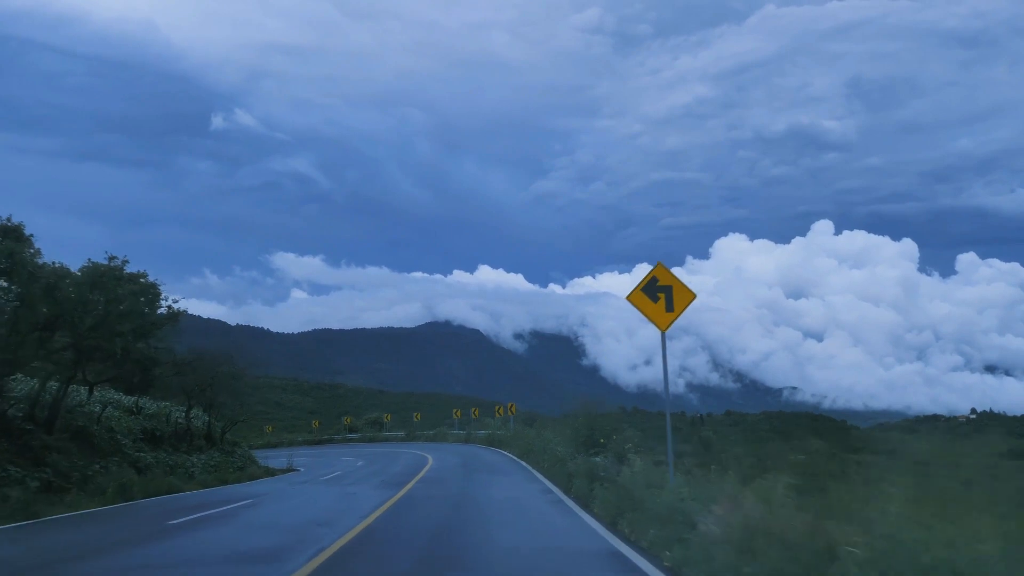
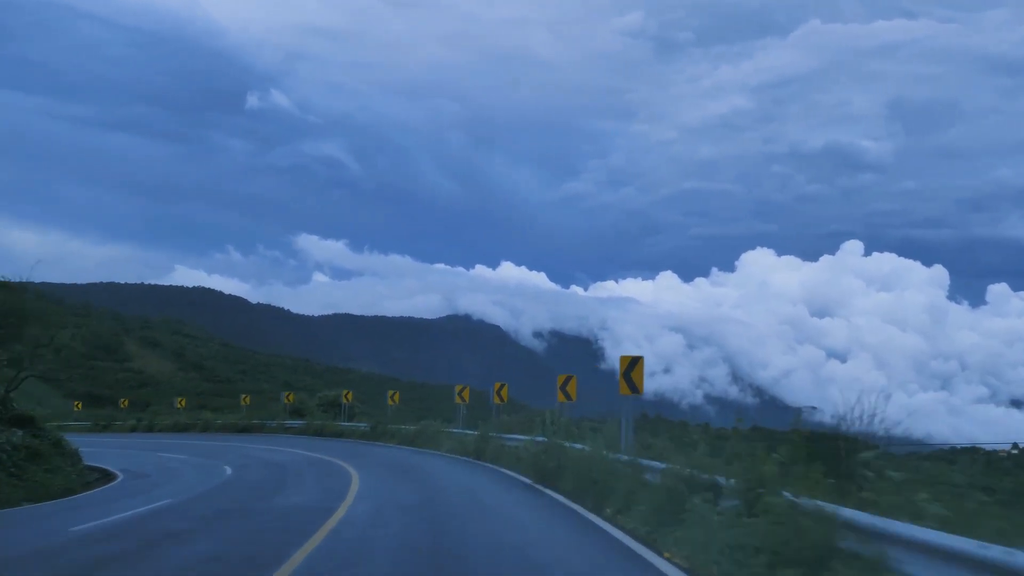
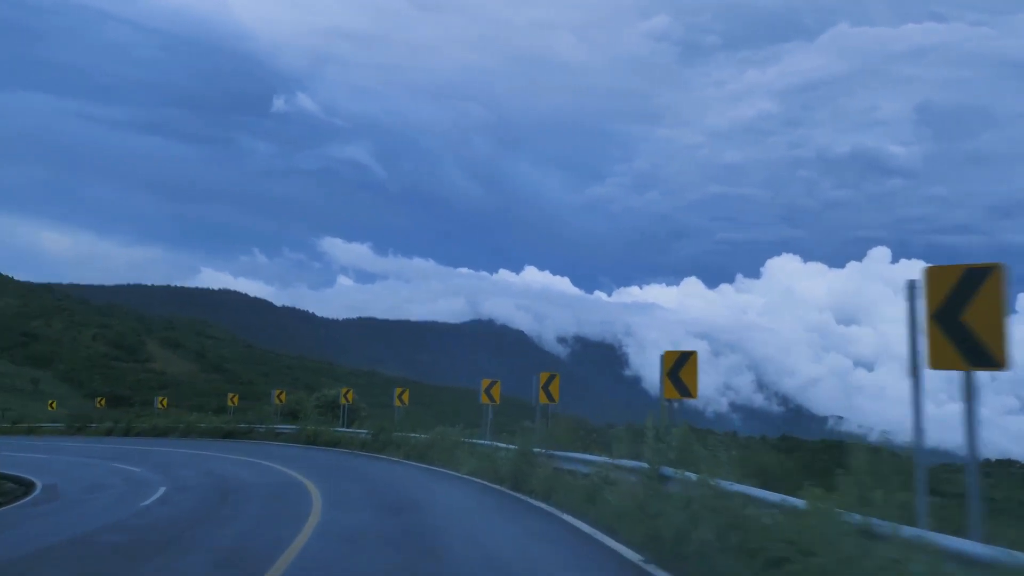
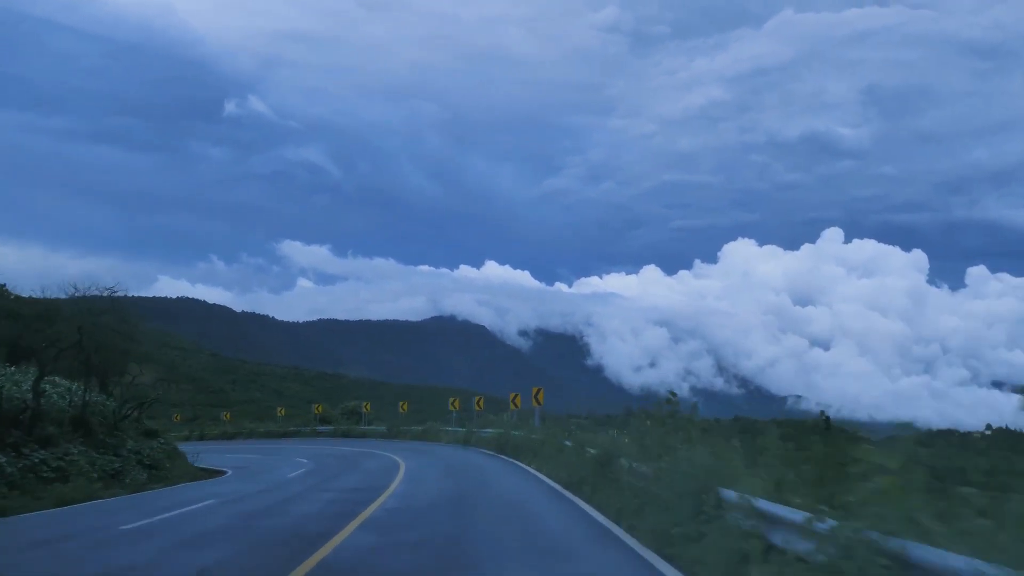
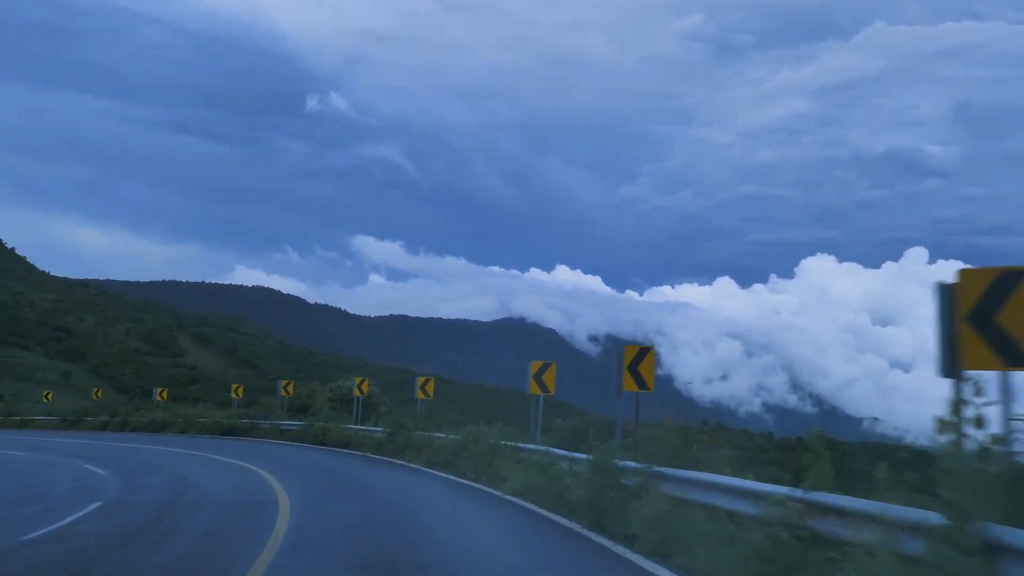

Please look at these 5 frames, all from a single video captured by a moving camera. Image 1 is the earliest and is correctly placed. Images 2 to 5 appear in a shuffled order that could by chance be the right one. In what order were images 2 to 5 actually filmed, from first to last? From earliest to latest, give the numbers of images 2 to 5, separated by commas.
4, 2, 3, 5
